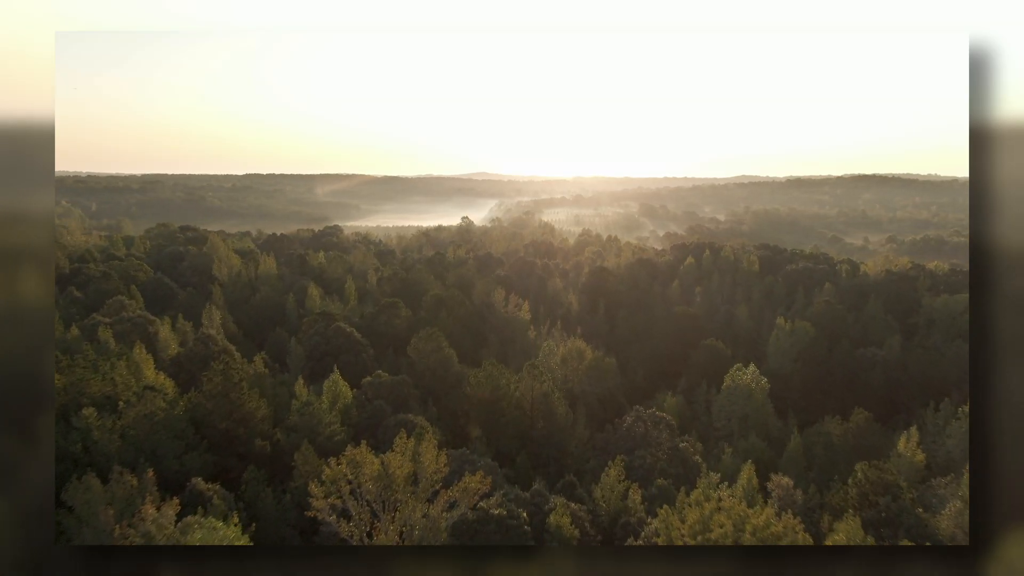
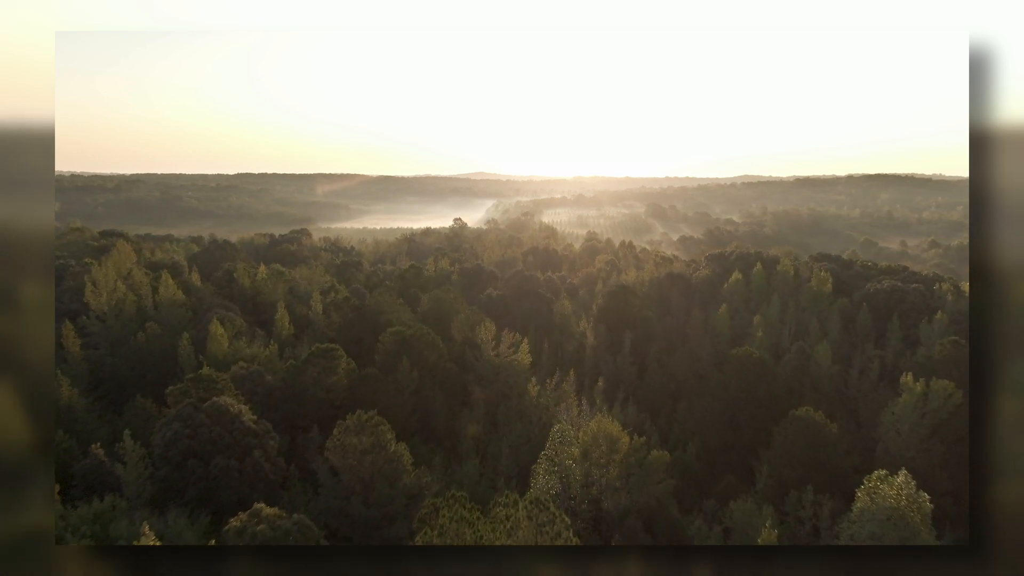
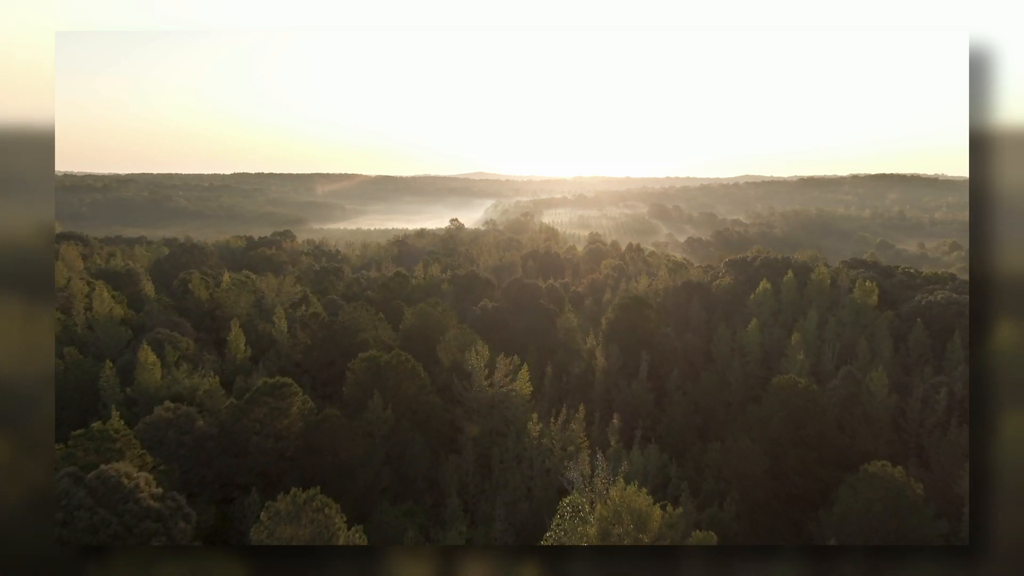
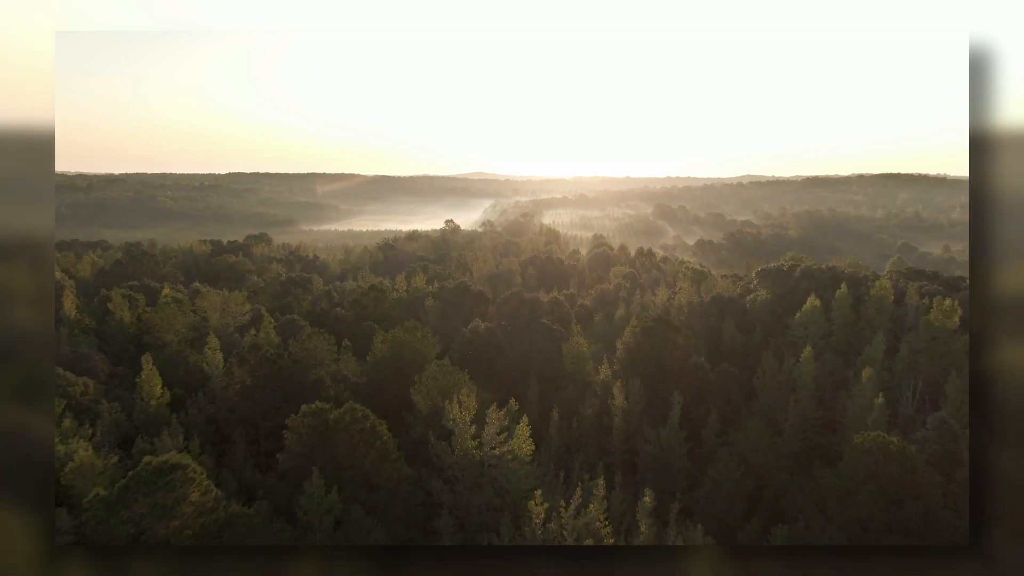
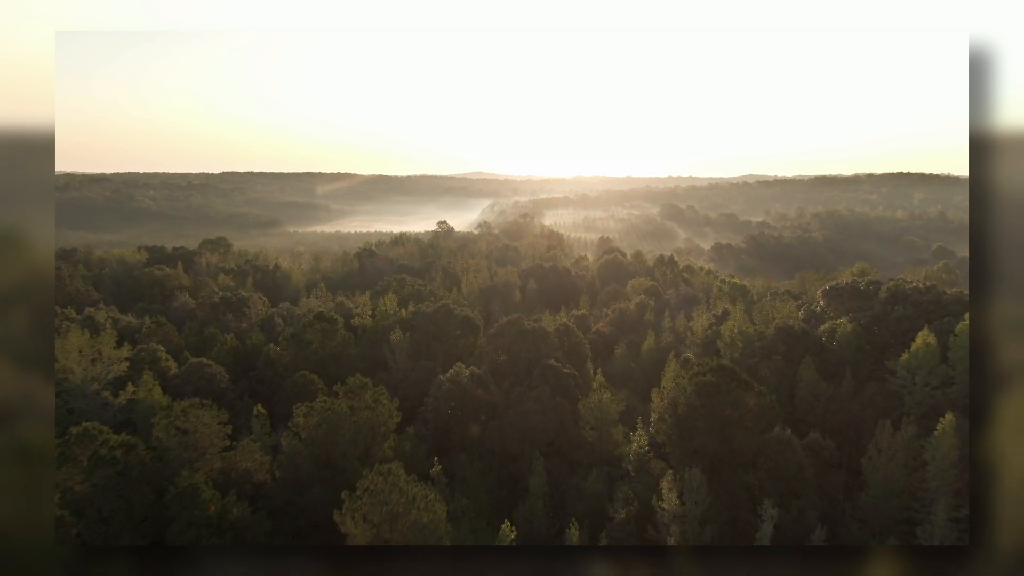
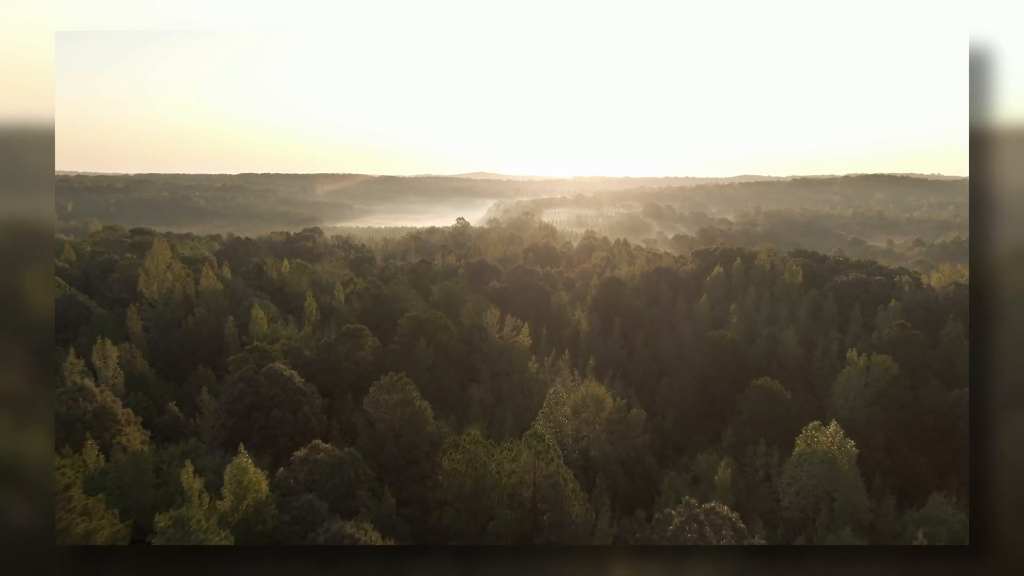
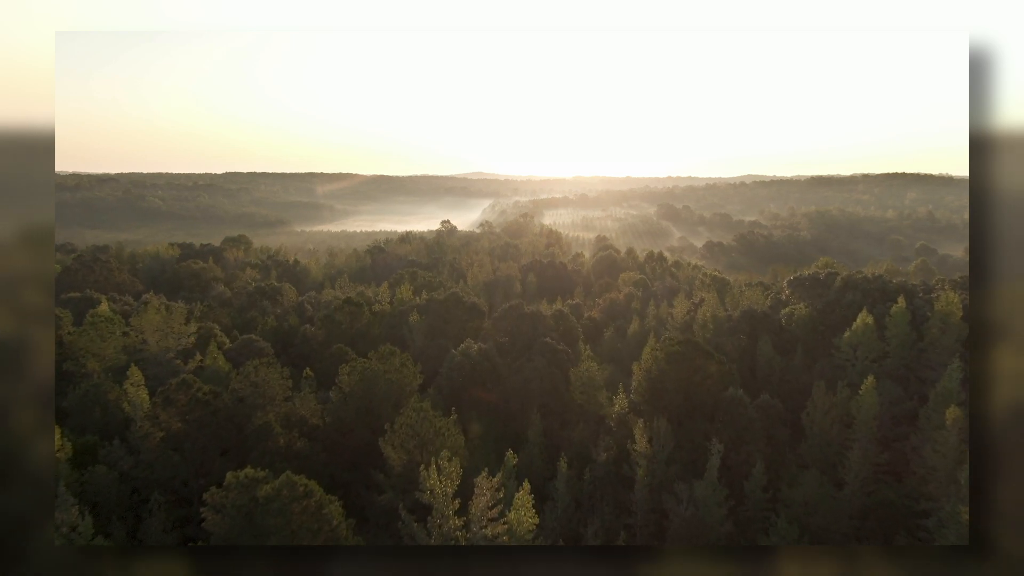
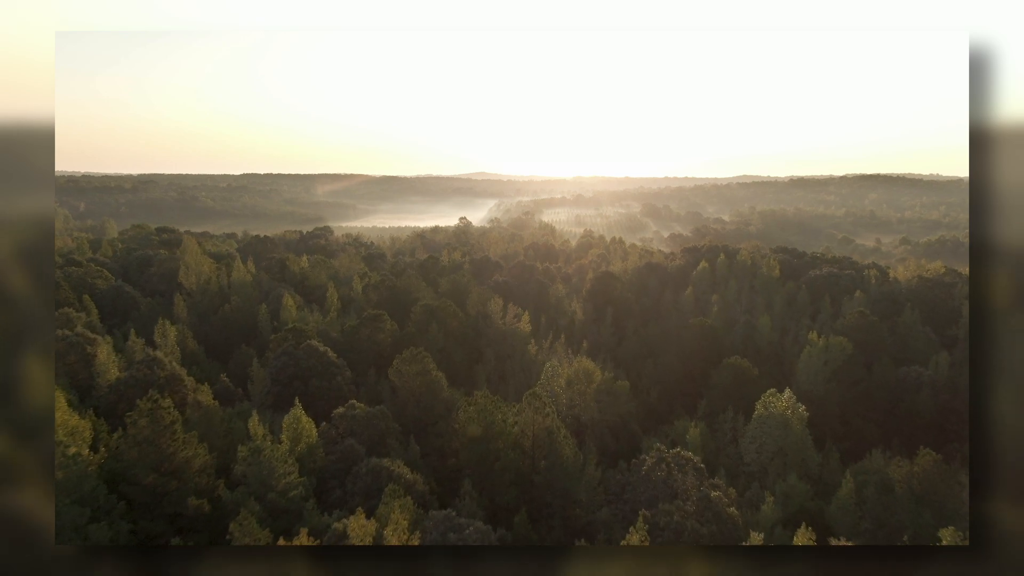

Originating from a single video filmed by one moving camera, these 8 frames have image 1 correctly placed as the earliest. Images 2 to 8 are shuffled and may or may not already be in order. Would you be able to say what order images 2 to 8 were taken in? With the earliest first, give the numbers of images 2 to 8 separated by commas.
8, 6, 2, 3, 4, 7, 5
